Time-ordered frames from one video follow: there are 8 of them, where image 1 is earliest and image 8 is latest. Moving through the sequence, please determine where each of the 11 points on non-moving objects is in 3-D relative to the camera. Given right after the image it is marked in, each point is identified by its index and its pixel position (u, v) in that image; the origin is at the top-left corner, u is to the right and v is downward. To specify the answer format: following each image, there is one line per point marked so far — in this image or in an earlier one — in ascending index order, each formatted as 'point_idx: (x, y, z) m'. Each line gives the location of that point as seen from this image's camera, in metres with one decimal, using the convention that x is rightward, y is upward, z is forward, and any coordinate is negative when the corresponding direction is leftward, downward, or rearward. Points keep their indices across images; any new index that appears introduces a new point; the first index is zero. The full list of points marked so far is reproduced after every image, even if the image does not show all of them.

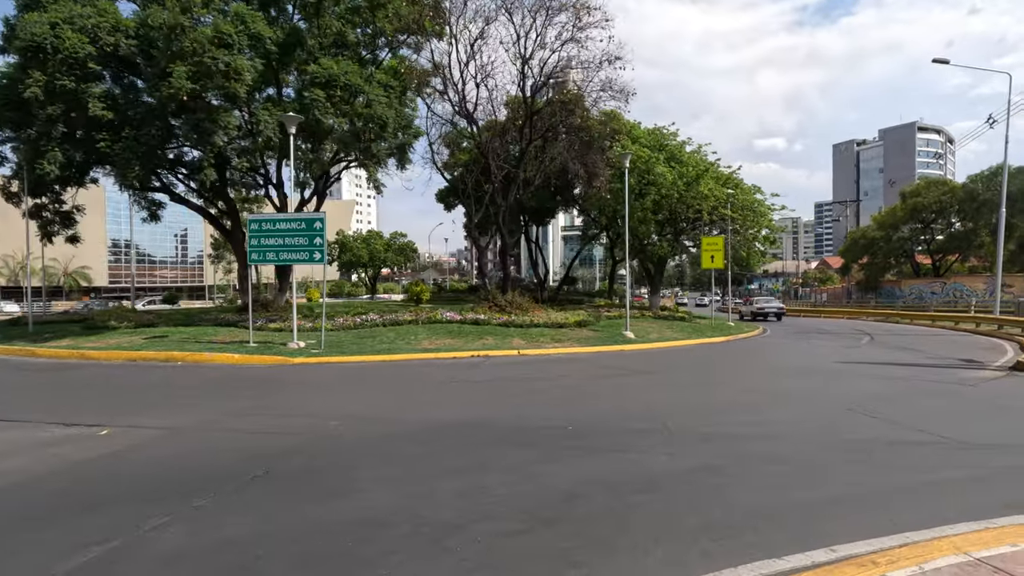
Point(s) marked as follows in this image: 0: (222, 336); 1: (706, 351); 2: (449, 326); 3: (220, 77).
0: (-9.1, -1.5, +16.8) m
1: (+6.4, -2.1, +17.6) m
2: (-2.3, -1.4, +19.2) m
3: (-9.4, +6.7, +17.1) m
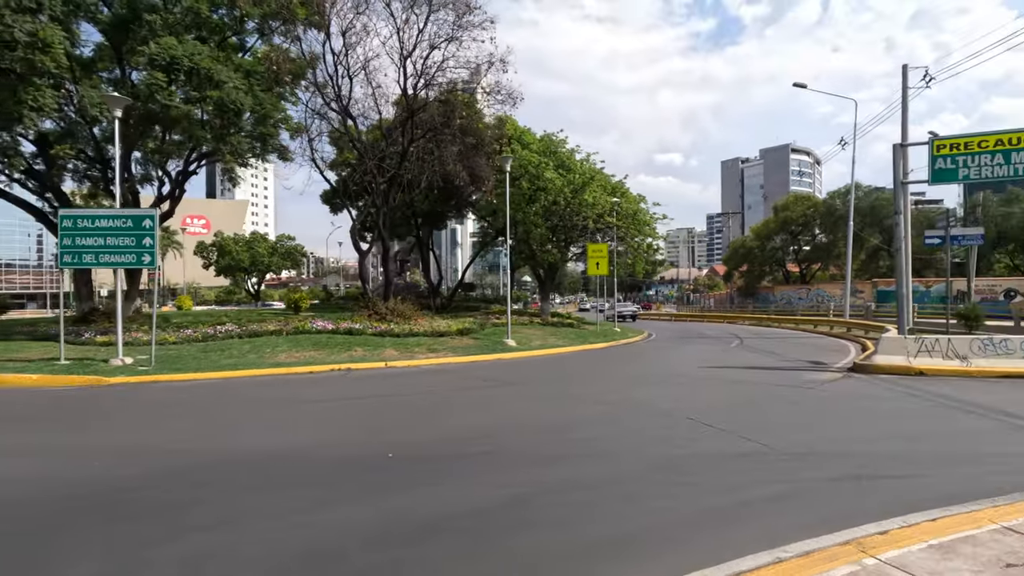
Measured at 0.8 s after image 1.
0: (-12.8, -1.7, +14.3) m
1: (+2.4, -2.3, +17.6) m
2: (-6.4, -1.6, +17.7) m
3: (-13.2, +6.5, +14.6) m
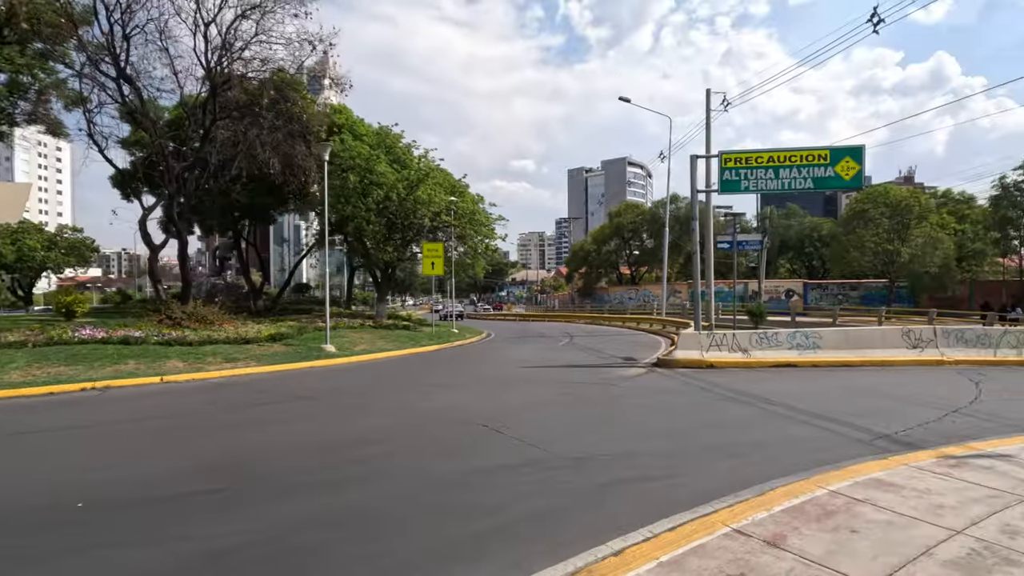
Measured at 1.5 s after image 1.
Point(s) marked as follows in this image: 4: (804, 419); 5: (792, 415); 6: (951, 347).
0: (-17.0, -1.7, +9.5) m
1: (-3.2, -2.3, +16.7) m
2: (-11.7, -1.6, +14.5) m
3: (-17.4, +6.5, +9.7) m
4: (+4.6, -2.1, +8.4) m
5: (+4.5, -2.1, +8.8) m
6: (+13.5, -1.8, +16.5) m
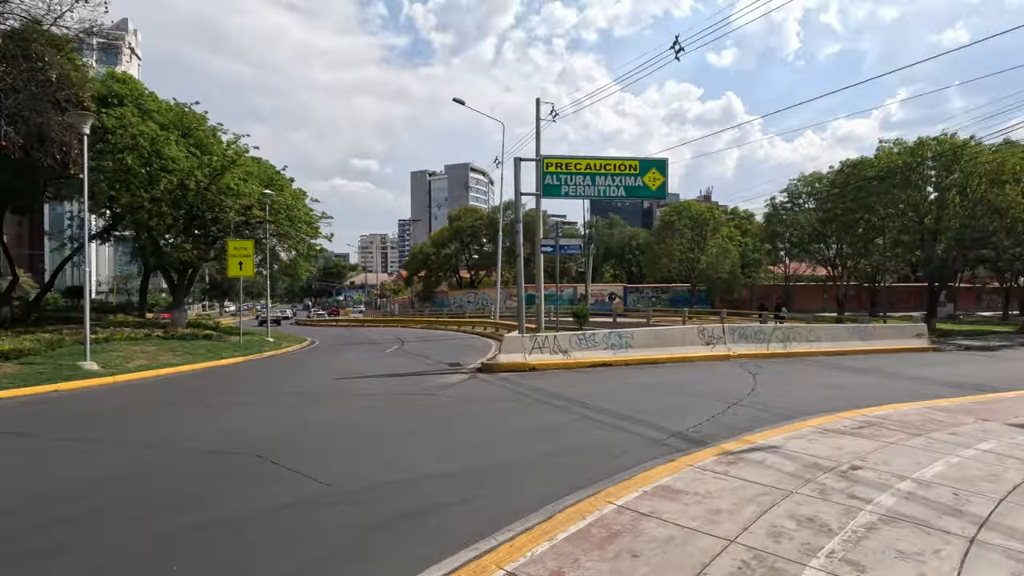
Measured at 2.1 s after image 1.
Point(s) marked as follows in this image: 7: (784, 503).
0: (-19.5, -1.8, +3.4) m
1: (-8.3, -2.4, +14.1) m
2: (-15.8, -1.7, +9.6) m
3: (-19.9, +6.4, +3.5) m
4: (+1.5, -2.1, +8.4) m
5: (+1.4, -2.1, +8.7) m
6: (+7.8, -1.9, +18.7) m
7: (+2.3, -1.8, +4.6) m
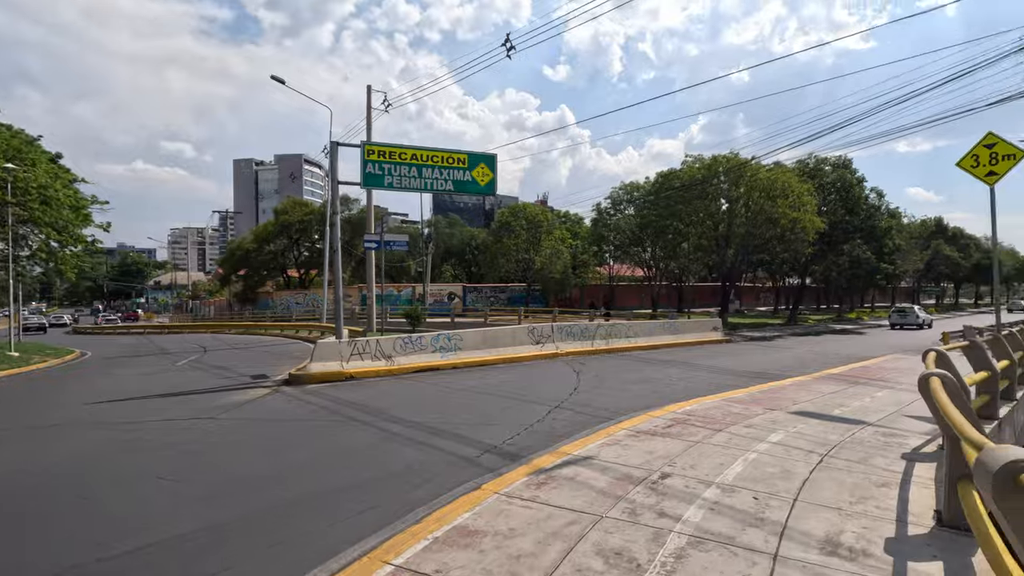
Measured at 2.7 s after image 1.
0: (-20.0, -1.8, -3.4) m
1: (-12.3, -2.4, +10.1) m
2: (-18.3, -1.7, +3.6) m
3: (-20.5, +6.4, -3.4) m
4: (-1.3, -2.1, +7.4) m
5: (-1.5, -2.1, +7.7) m
6: (+1.8, -1.9, +19.1) m
7: (+0.6, -1.8, +4.0) m
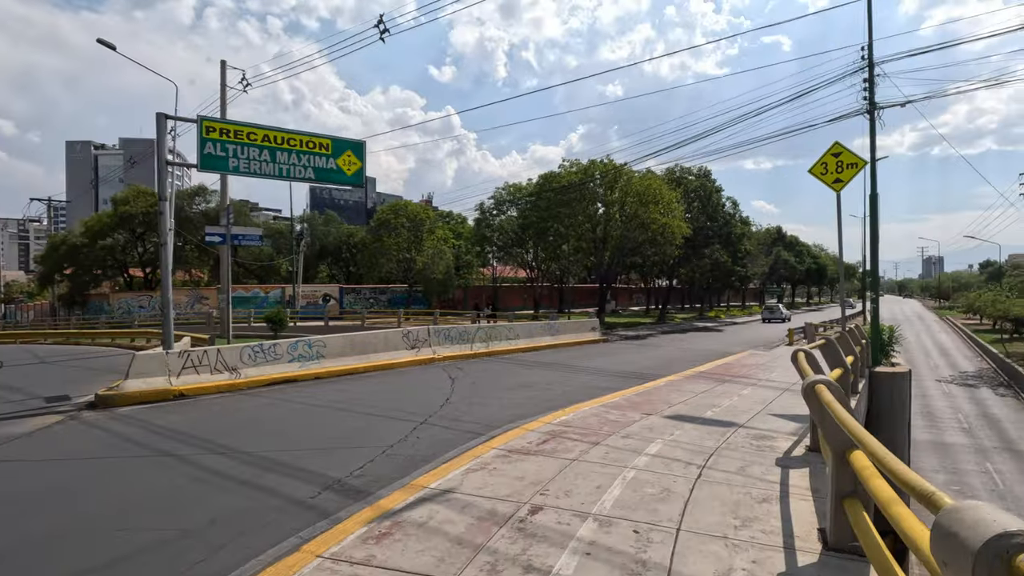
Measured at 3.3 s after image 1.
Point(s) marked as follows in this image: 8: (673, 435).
0: (-19.0, -1.8, -8.5) m
1: (-14.3, -2.4, +6.3) m
2: (-18.8, -1.7, -1.3) m
3: (-19.5, +6.4, -8.6) m
4: (-3.0, -2.1, +6.0) m
5: (-3.2, -2.1, +6.2) m
6: (-2.4, -1.9, +18.0) m
7: (-0.4, -1.8, +3.0) m
8: (+2.0, -1.9, +6.8) m
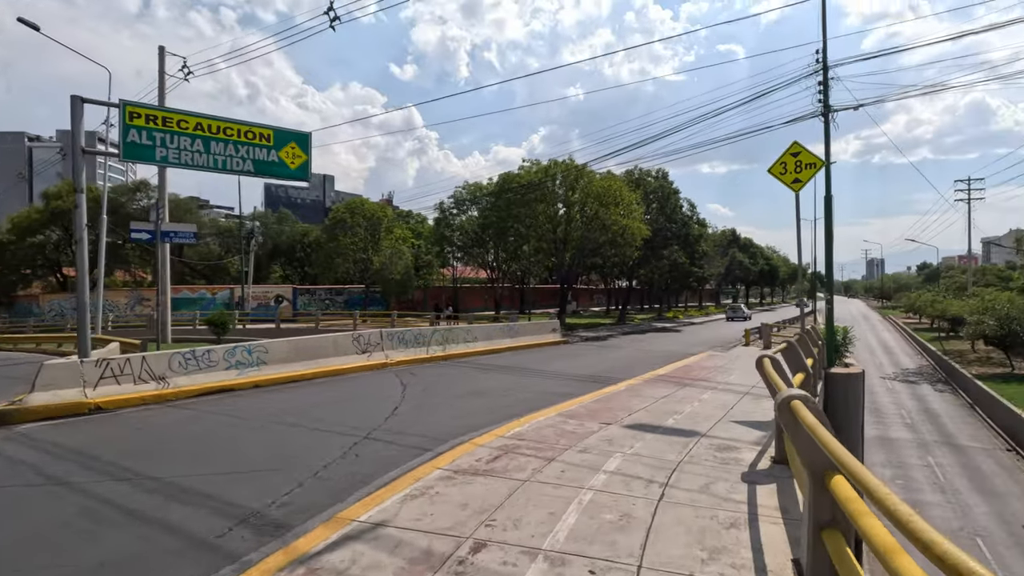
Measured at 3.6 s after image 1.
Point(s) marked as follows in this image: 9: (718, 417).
0: (-18.4, -1.8, -10.4) m
1: (-14.8, -2.5, +4.7) m
2: (-18.8, -1.7, -3.2) m
3: (-18.9, +6.4, -10.5) m
4: (-3.5, -2.1, +5.2) m
5: (-3.8, -2.1, +5.4) m
6: (-3.8, -2.0, +17.3) m
7: (-0.8, -1.8, +2.4) m
8: (+1.4, -1.9, +6.3) m
9: (+3.2, -2.0, +8.3) m
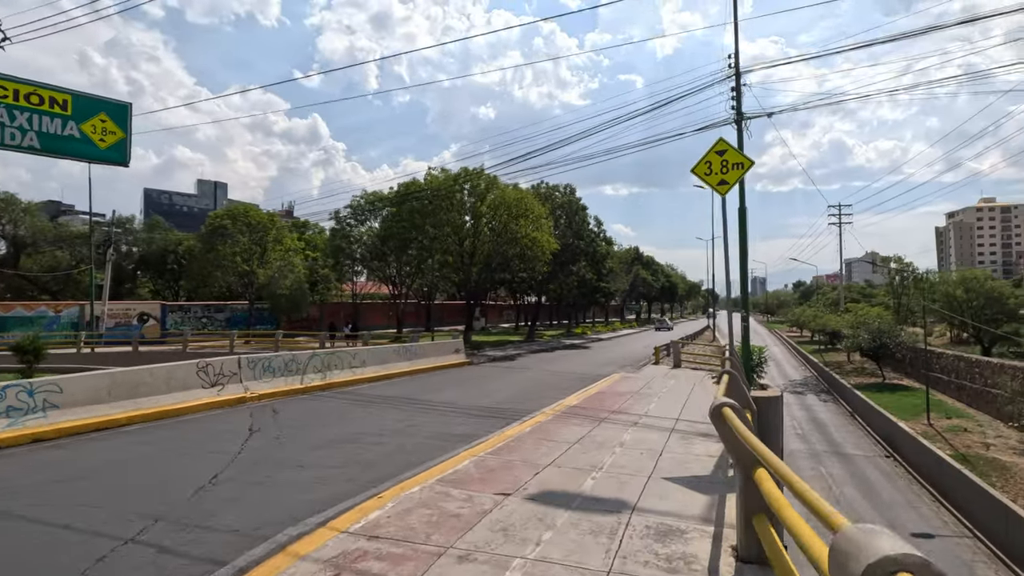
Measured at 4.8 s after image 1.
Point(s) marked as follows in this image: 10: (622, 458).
0: (-16.6, -1.3, -15.5) m
1: (-15.5, -2.5, -0.1) m
2: (-18.1, -1.5, -8.5) m
3: (-17.1, +6.9, -15.5) m
4: (-4.5, -2.2, +2.3) m
5: (-4.8, -2.2, +2.4) m
6: (-6.7, -2.4, +14.1) m
7: (-1.3, -1.8, 0.0) m
8: (+0.2, -2.0, +4.2) m
9: (+1.6, -2.2, +6.4) m
10: (+1.4, -2.2, +7.0) m
